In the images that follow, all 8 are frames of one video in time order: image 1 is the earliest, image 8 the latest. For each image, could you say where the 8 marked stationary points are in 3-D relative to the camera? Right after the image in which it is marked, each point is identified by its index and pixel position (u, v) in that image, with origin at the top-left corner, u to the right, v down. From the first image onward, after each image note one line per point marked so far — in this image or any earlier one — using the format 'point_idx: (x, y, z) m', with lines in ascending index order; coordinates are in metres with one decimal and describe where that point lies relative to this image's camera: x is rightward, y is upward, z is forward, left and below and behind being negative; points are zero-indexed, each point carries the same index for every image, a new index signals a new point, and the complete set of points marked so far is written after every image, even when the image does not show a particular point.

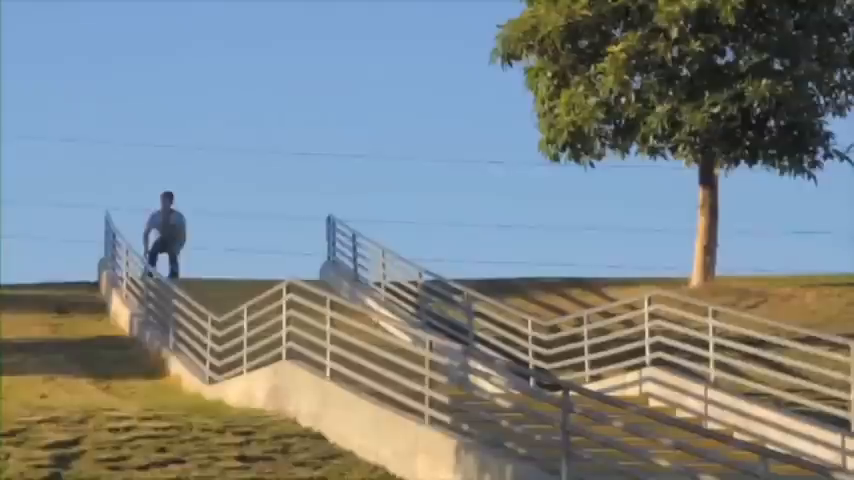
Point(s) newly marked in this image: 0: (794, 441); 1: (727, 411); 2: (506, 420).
0: (+3.0, -1.6, +14.6) m
1: (+2.5, -1.4, +15.1) m
2: (+0.7, -1.4, +14.4) m
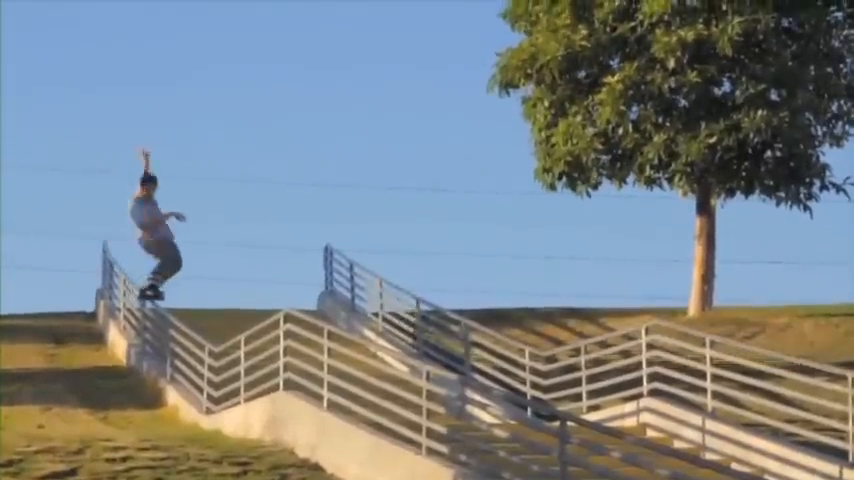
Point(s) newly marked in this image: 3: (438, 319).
0: (+3.0, -1.9, +14.6) m
1: (+2.5, -1.7, +15.0) m
2: (+0.6, -1.7, +14.4) m
3: (+0.1, -0.8, +18.5) m
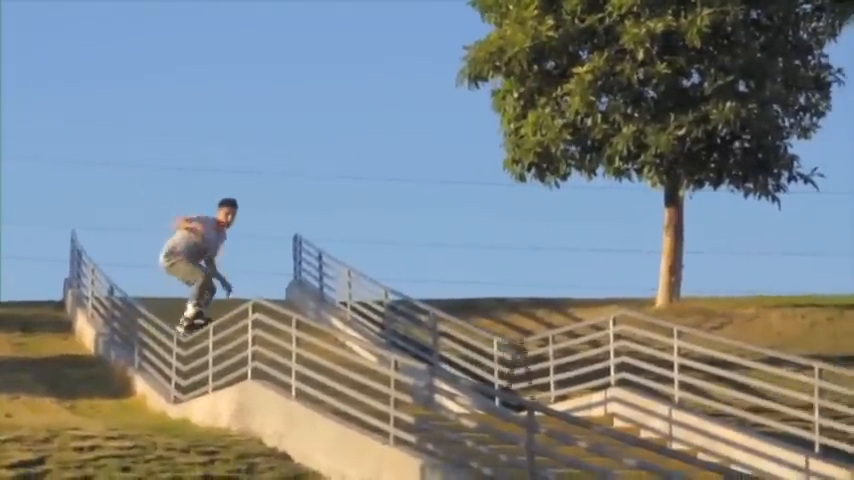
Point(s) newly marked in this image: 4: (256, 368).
0: (+2.7, -1.8, +14.6) m
1: (+2.2, -1.6, +15.1) m
2: (+0.4, -1.6, +14.4) m
3: (-0.2, -0.7, +18.5) m
4: (-1.5, -1.1, +15.9) m
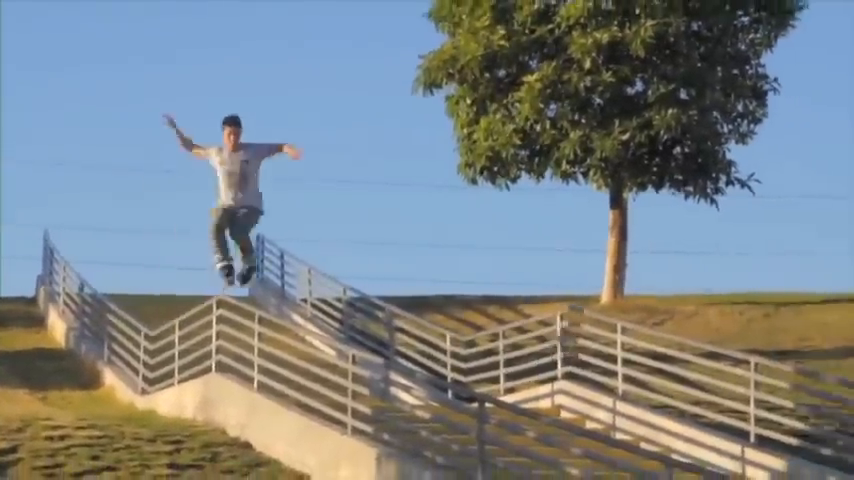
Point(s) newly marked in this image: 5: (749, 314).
0: (+2.3, -1.8, +15.4) m
1: (+1.8, -1.6, +15.9) m
2: (0.0, -1.6, +15.2) m
3: (-0.7, -0.7, +19.3) m
4: (-1.9, -1.1, +16.6) m
5: (+3.6, -0.8, +19.9) m
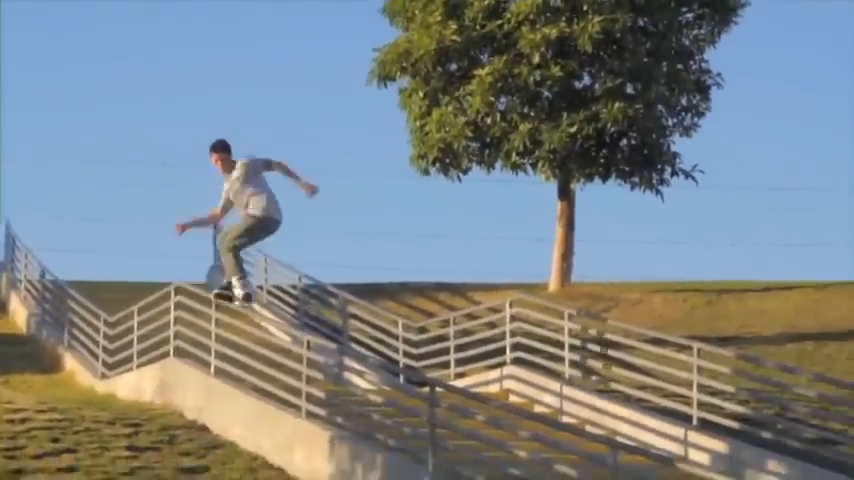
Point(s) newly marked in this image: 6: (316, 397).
0: (+1.9, -1.7, +15.9) m
1: (+1.4, -1.5, +16.4) m
2: (-0.4, -1.5, +15.7) m
3: (-1.2, -0.6, +19.7) m
4: (-2.4, -1.0, +17.1) m
5: (+3.1, -0.7, +20.4) m
6: (-1.0, -1.4, +15.7) m
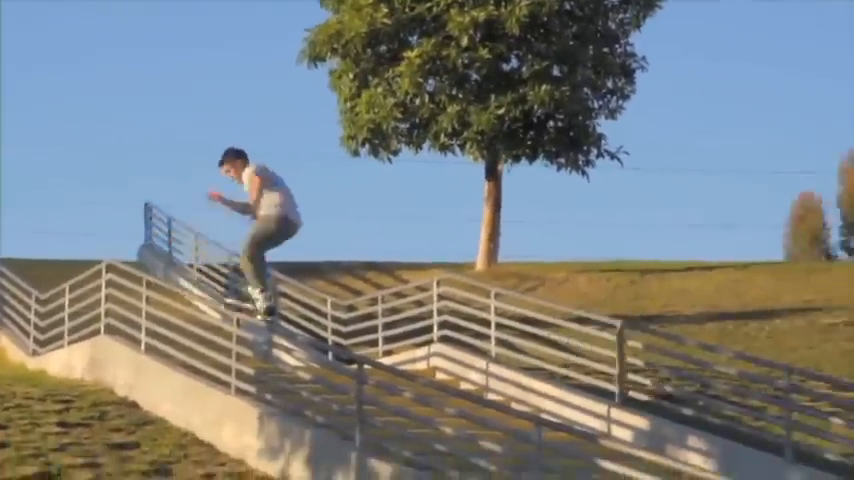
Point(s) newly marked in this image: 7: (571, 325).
0: (+1.3, -1.6, +16.3) m
1: (+0.7, -1.3, +16.7) m
2: (-1.1, -1.3, +15.9) m
3: (-1.9, -0.4, +19.9) m
4: (-3.1, -0.8, +17.3) m
5: (+2.3, -0.5, +20.8) m
6: (-1.6, -1.2, +15.9) m
7: (+1.3, -0.8, +16.8) m
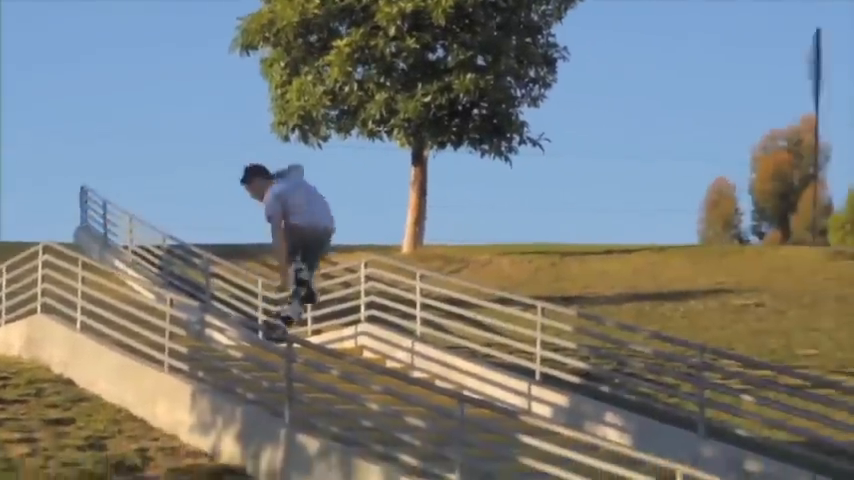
0: (+0.6, -1.4, +16.9) m
1: (0.0, -1.2, +17.3) m
2: (-1.8, -1.2, +16.5) m
3: (-2.7, -0.2, +20.5) m
4: (-3.8, -0.6, +17.8) m
5: (+1.5, -0.3, +21.4) m
6: (-2.3, -1.0, +16.5) m
7: (+0.6, -0.6, +17.4) m
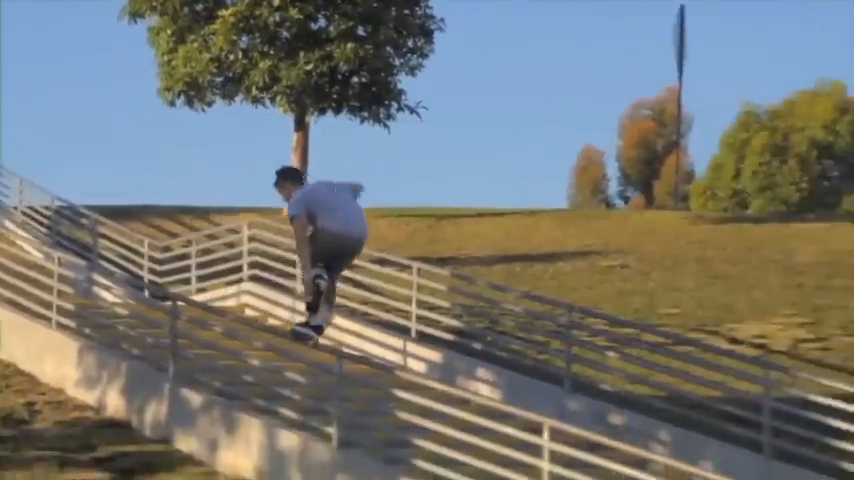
0: (-0.6, -1.0, +17.7) m
1: (-1.2, -0.8, +18.0) m
2: (-2.9, -0.8, +17.1) m
3: (-4.1, +0.3, +21.0) m
4: (-5.0, -0.2, +18.2) m
5: (0.0, +0.2, +22.2) m
6: (-3.4, -0.7, +17.0) m
7: (-0.6, -0.3, +18.2) m
